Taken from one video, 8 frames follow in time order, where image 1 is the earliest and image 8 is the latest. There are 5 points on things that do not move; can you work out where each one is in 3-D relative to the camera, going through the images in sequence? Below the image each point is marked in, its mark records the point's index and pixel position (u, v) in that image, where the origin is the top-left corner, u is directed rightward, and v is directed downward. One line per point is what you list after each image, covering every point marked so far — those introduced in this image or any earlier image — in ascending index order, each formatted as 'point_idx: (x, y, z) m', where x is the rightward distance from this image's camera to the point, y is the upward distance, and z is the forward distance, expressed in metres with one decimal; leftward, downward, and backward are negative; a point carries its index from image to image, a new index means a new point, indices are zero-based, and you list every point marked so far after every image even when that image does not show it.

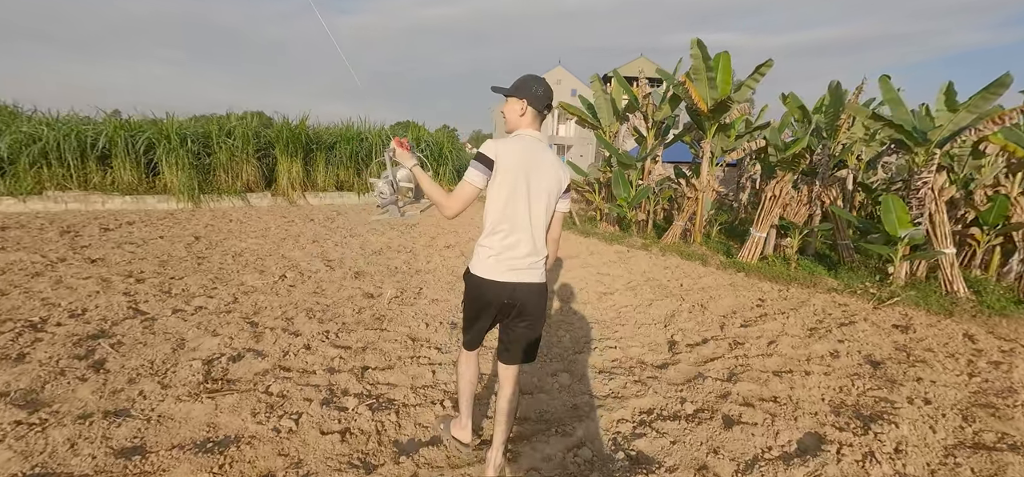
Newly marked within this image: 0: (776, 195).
0: (+3.7, +0.6, +6.0) m
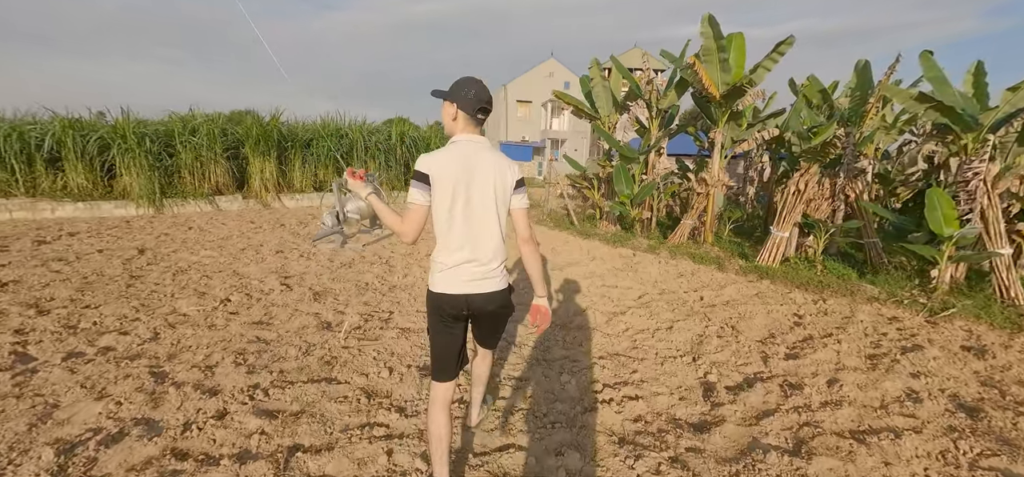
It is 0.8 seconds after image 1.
0: (+3.6, +0.6, +5.3) m
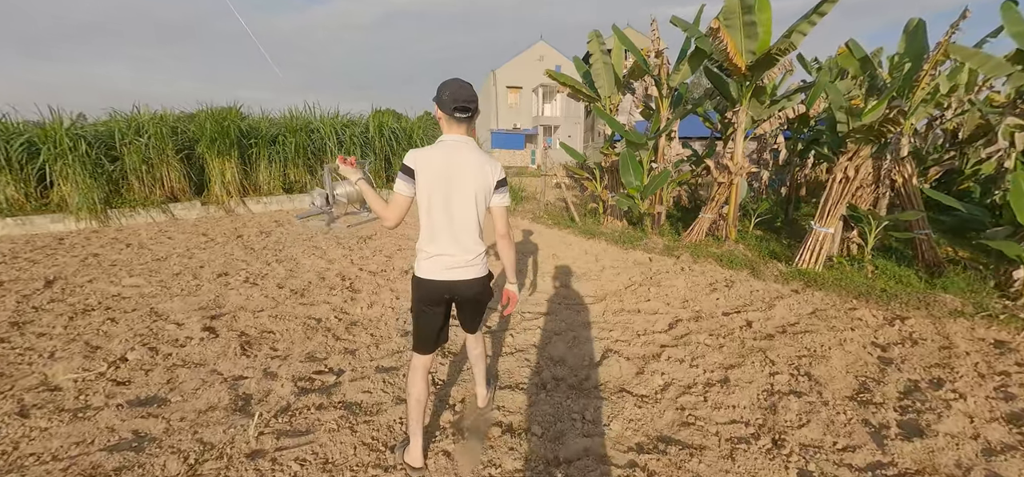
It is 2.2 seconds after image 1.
0: (+3.5, +0.6, +4.4) m
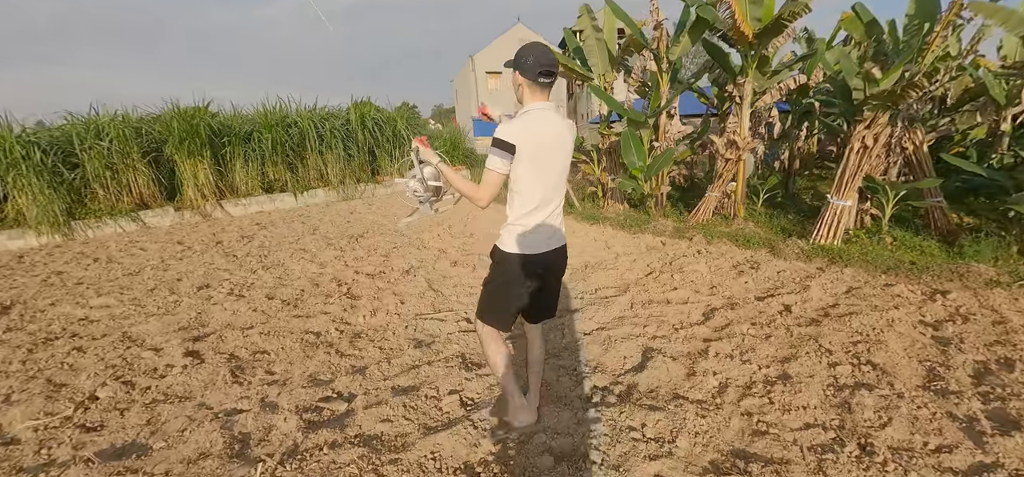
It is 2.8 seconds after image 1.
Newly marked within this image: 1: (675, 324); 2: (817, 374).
0: (+3.5, +0.9, +4.2) m
1: (+1.0, -0.5, +2.7) m
2: (+1.5, -0.7, +2.1) m
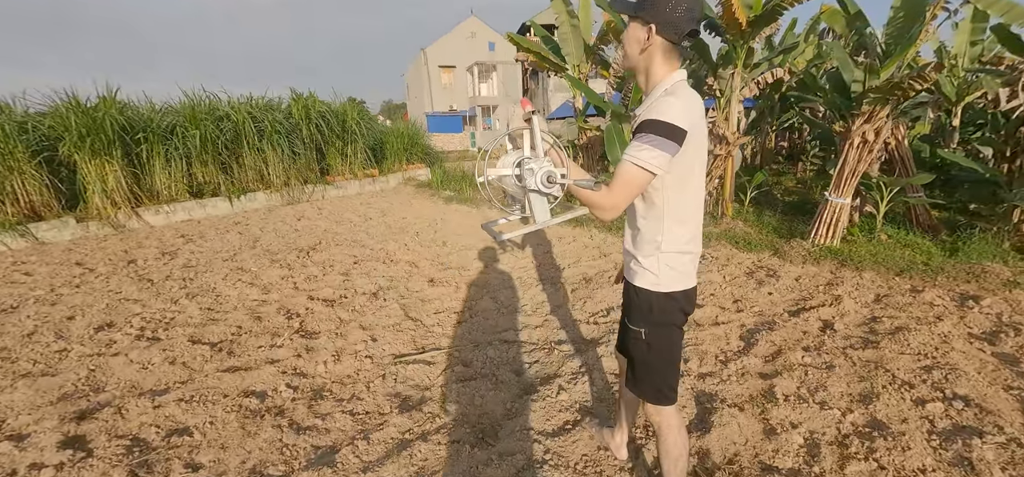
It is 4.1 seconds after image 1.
0: (+3.3, +0.9, +4.0) m
1: (+1.1, -0.6, +2.2) m
2: (+1.6, -0.7, +1.7) m
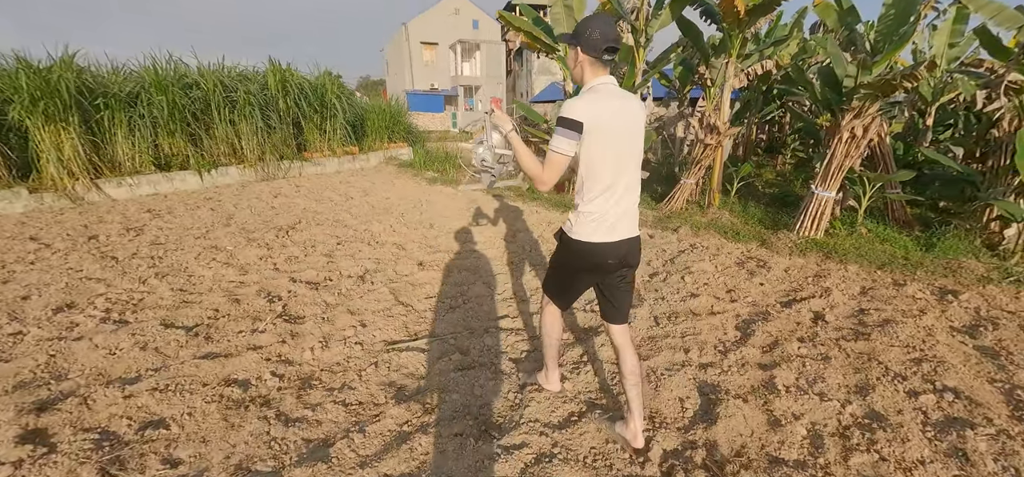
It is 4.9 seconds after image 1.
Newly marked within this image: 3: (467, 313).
0: (+3.2, +1.0, +4.1) m
1: (+1.0, -0.5, +2.2) m
2: (+1.6, -0.7, +1.8) m
3: (-0.3, -0.4, +2.5) m
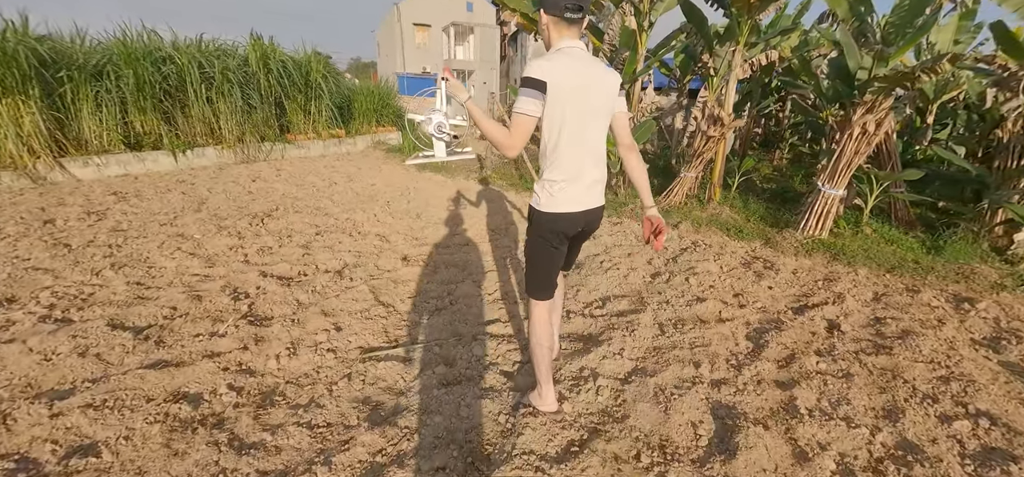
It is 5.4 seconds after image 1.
0: (+3.2, +1.0, +3.9) m
1: (+1.0, -0.6, +2.0) m
2: (+1.6, -0.8, +1.6) m
3: (-0.3, -0.4, +2.3) m
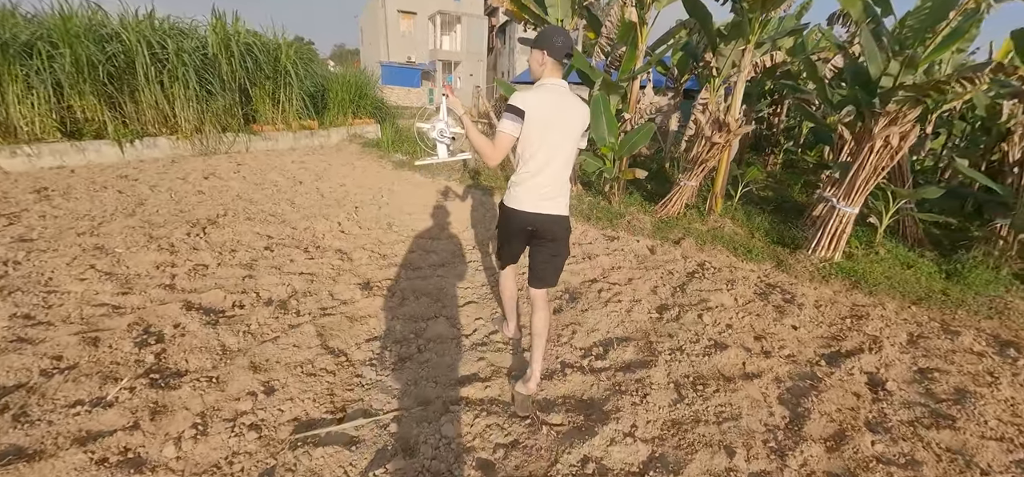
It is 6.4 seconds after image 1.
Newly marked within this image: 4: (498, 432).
0: (+3.1, +0.8, +3.5) m
1: (+0.9, -0.7, +1.6) m
2: (+1.5, -1.0, +1.2) m
3: (-0.4, -0.6, +1.8) m
4: (-0.1, -0.7, +1.5) m
